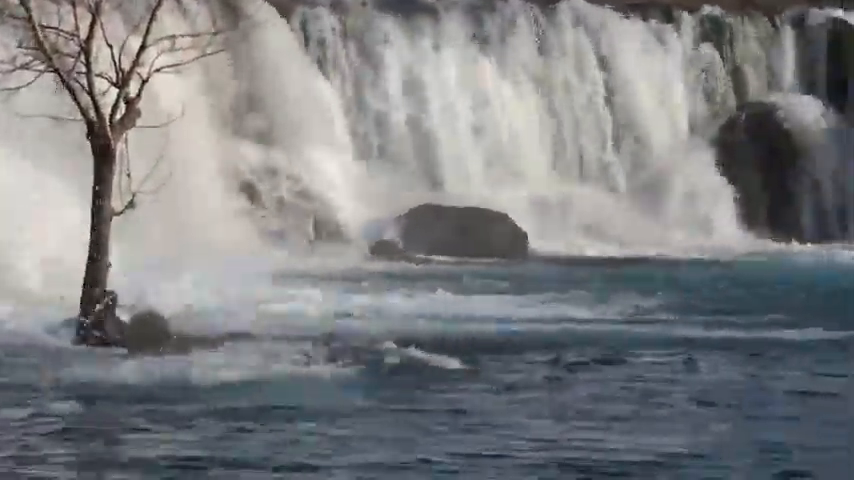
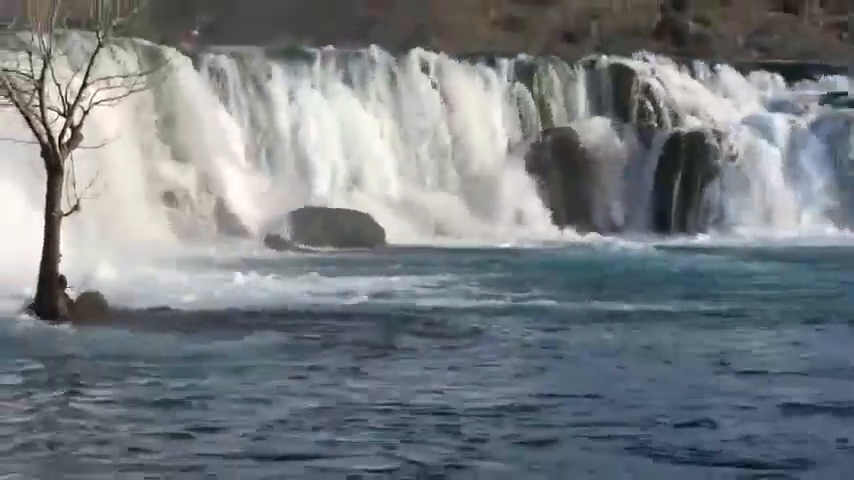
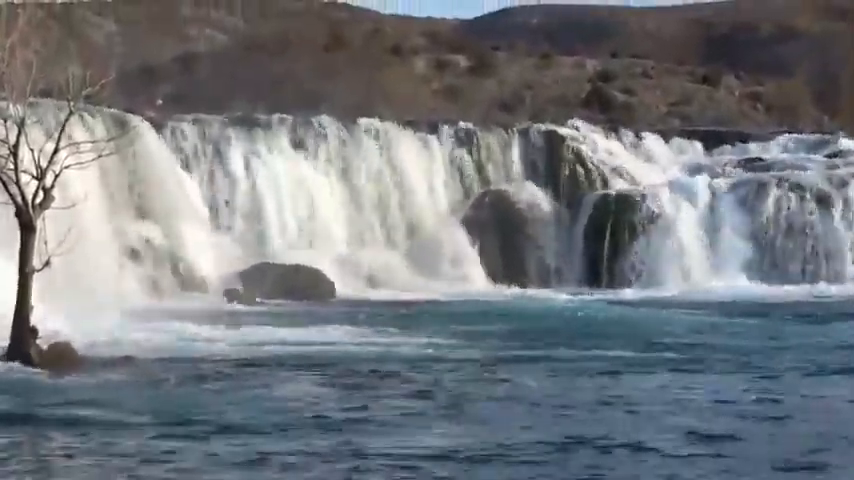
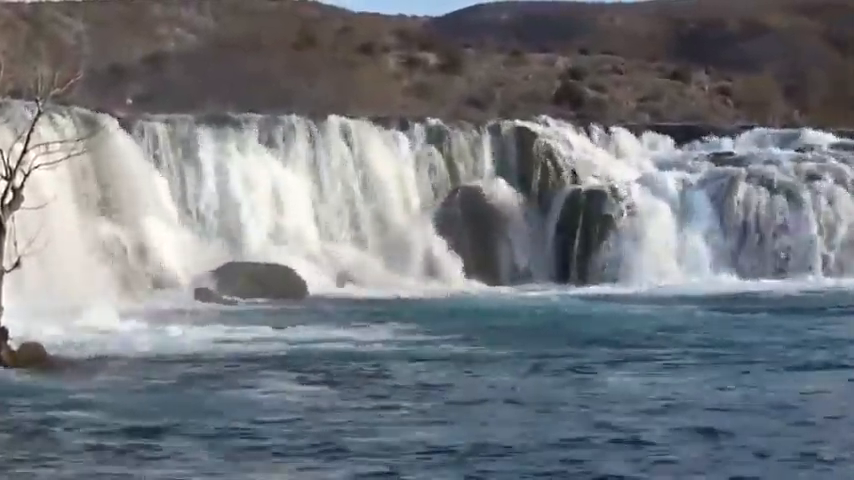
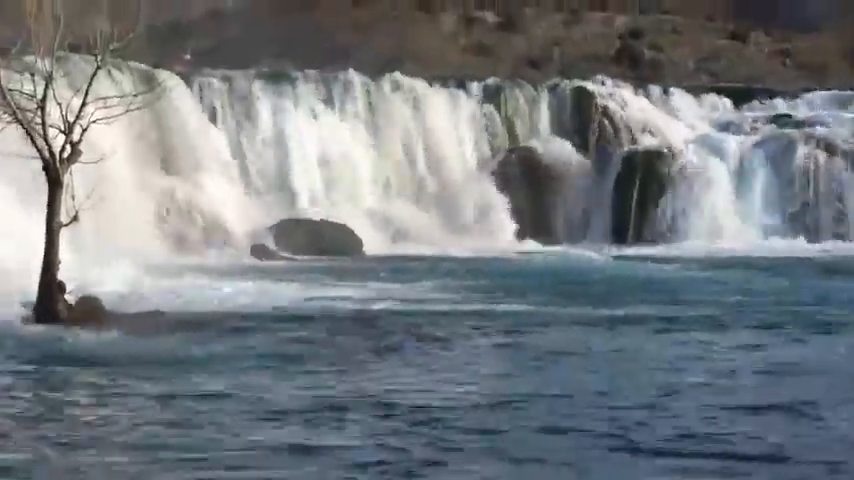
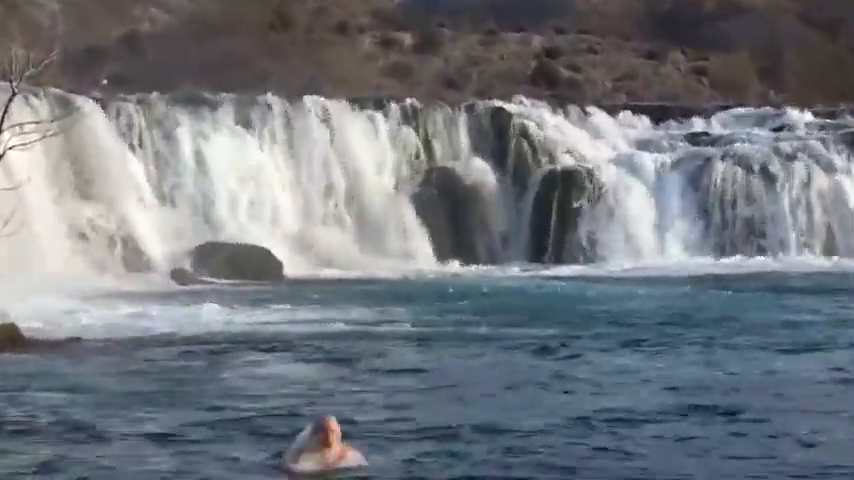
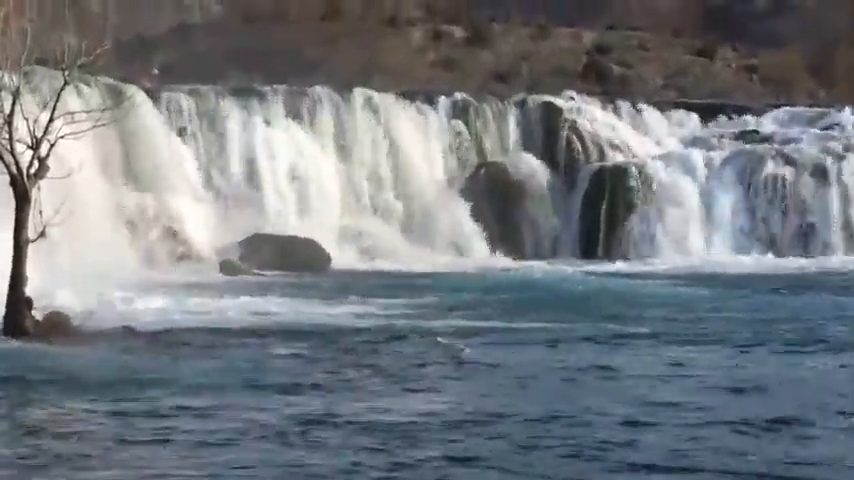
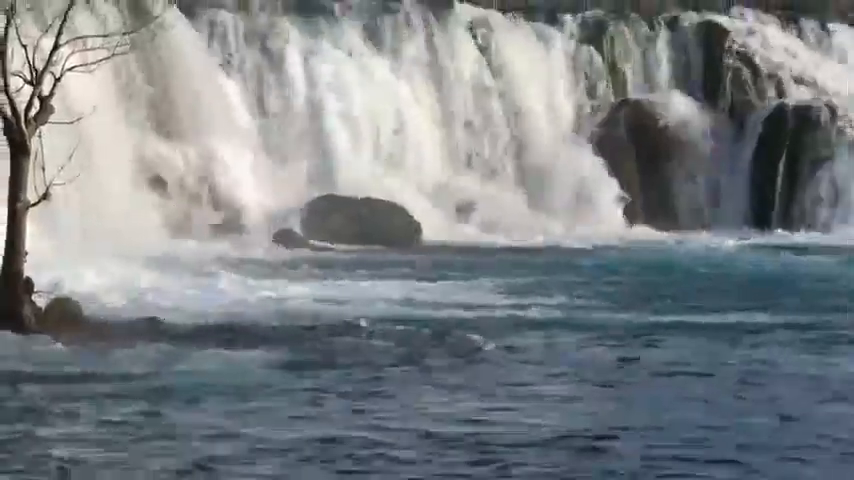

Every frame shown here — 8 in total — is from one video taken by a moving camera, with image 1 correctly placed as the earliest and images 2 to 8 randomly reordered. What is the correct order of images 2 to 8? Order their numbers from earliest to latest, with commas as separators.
8, 2, 5, 7, 3, 4, 6
